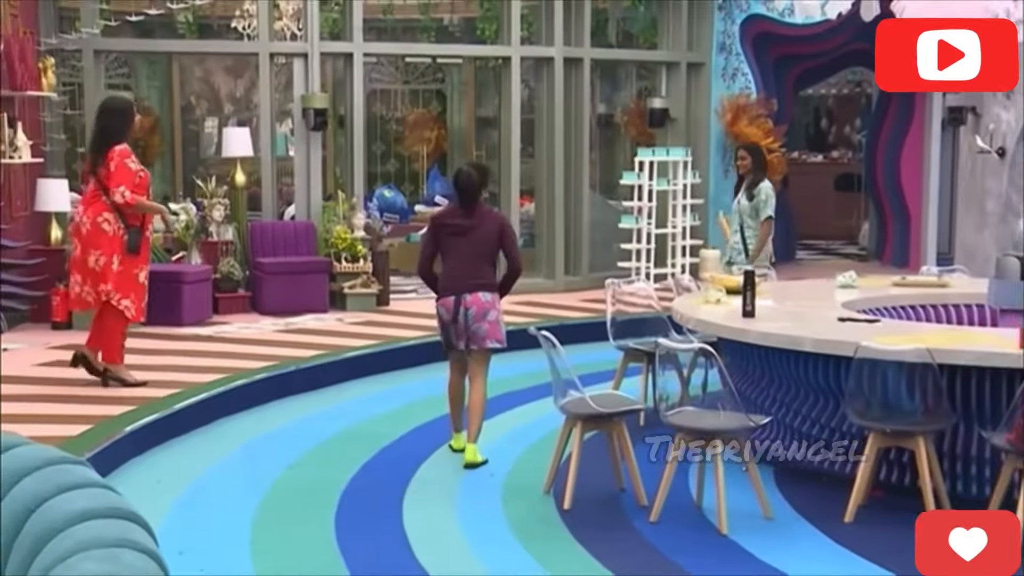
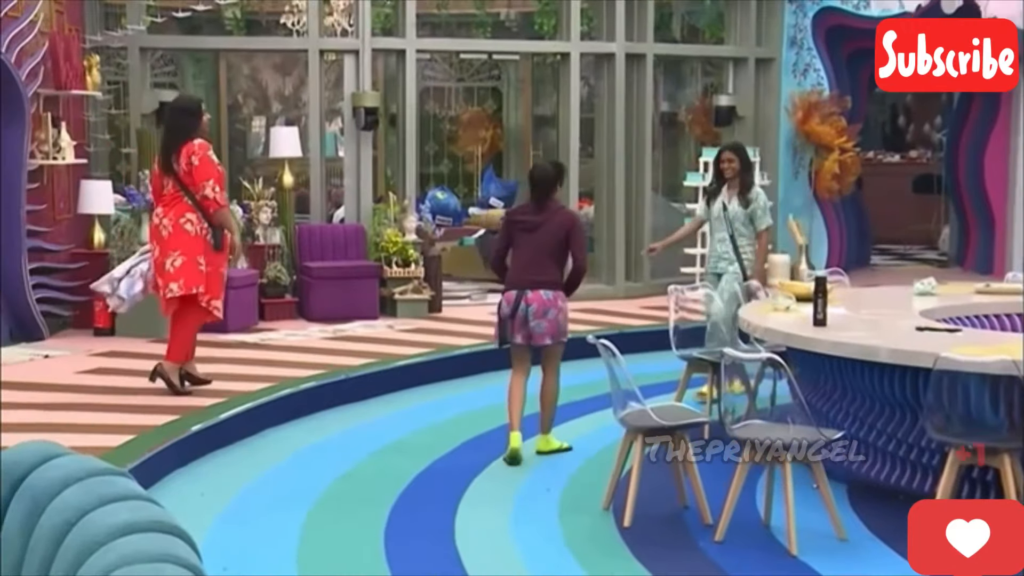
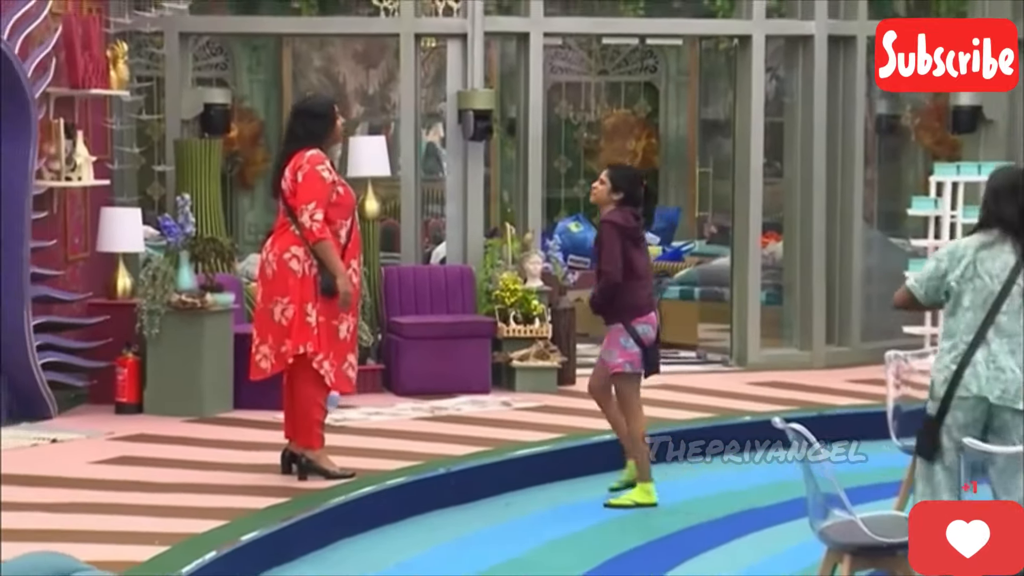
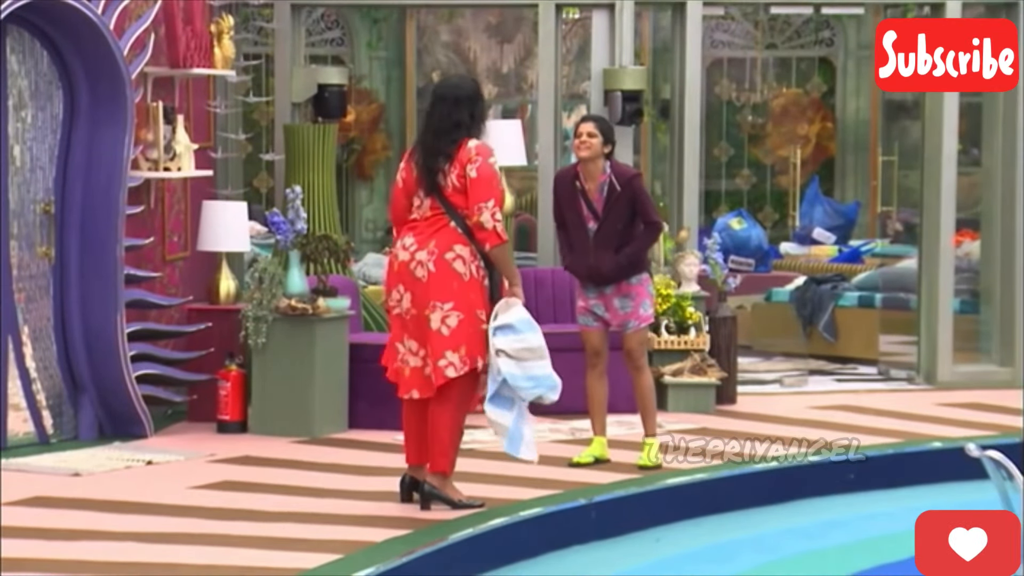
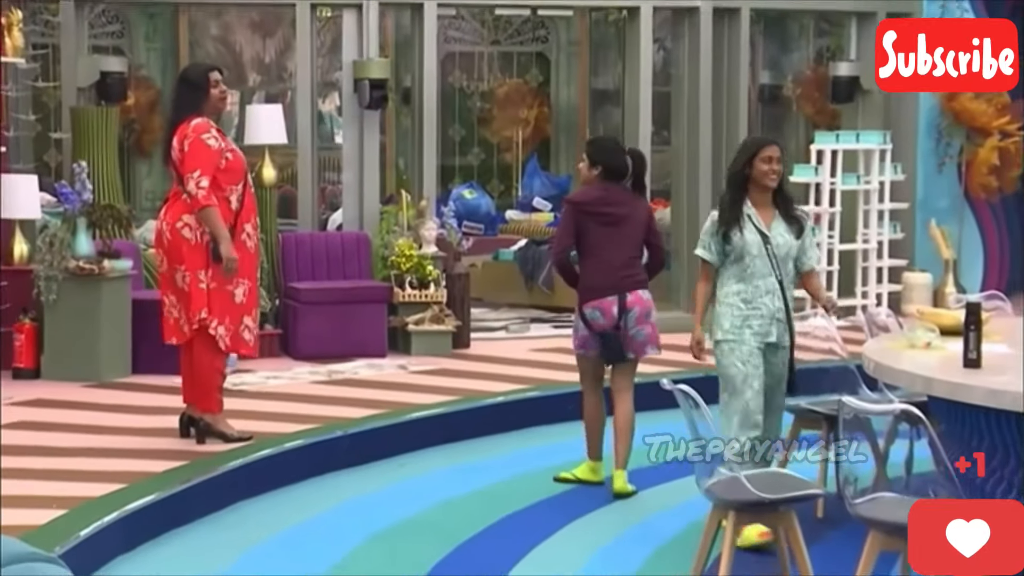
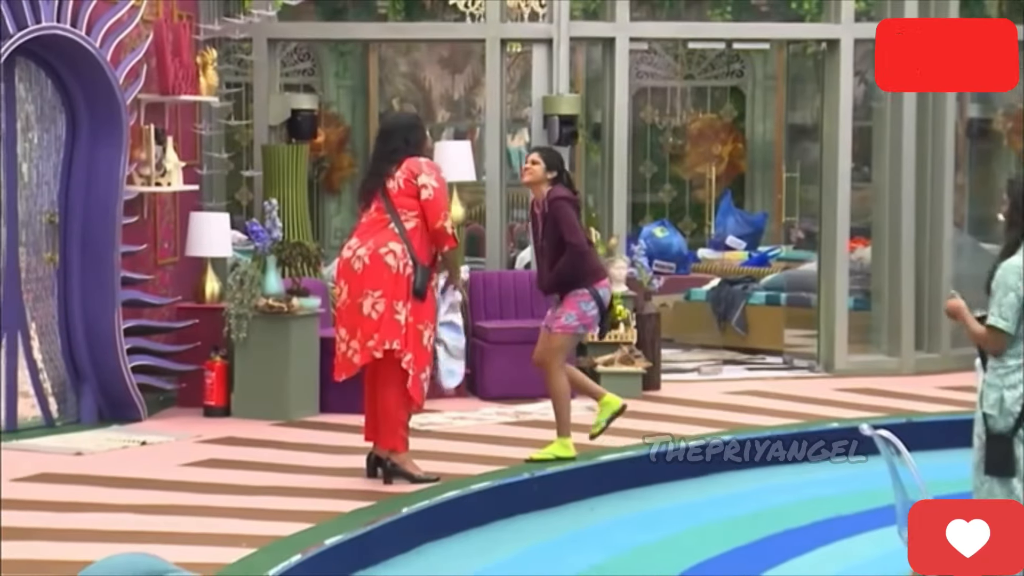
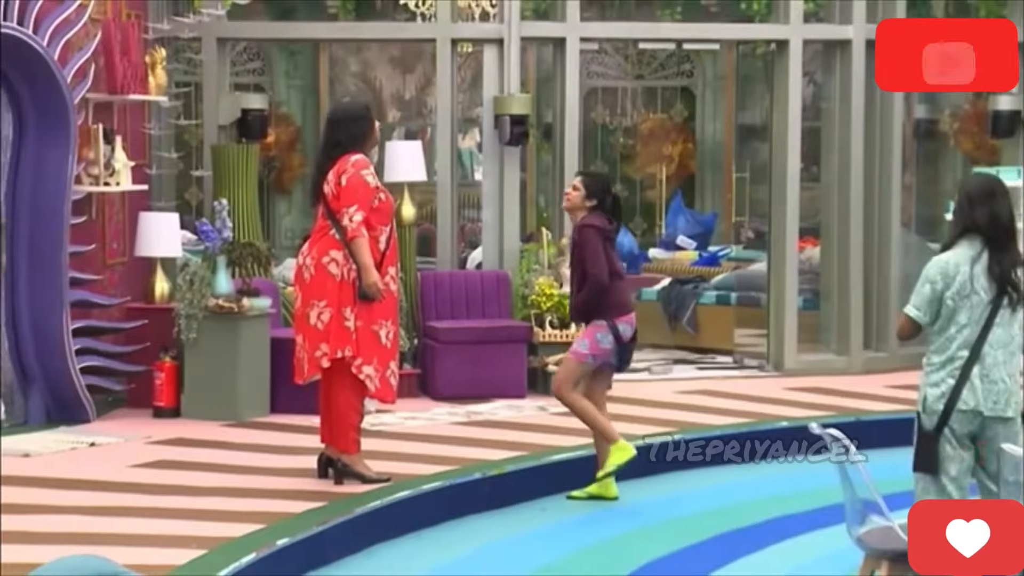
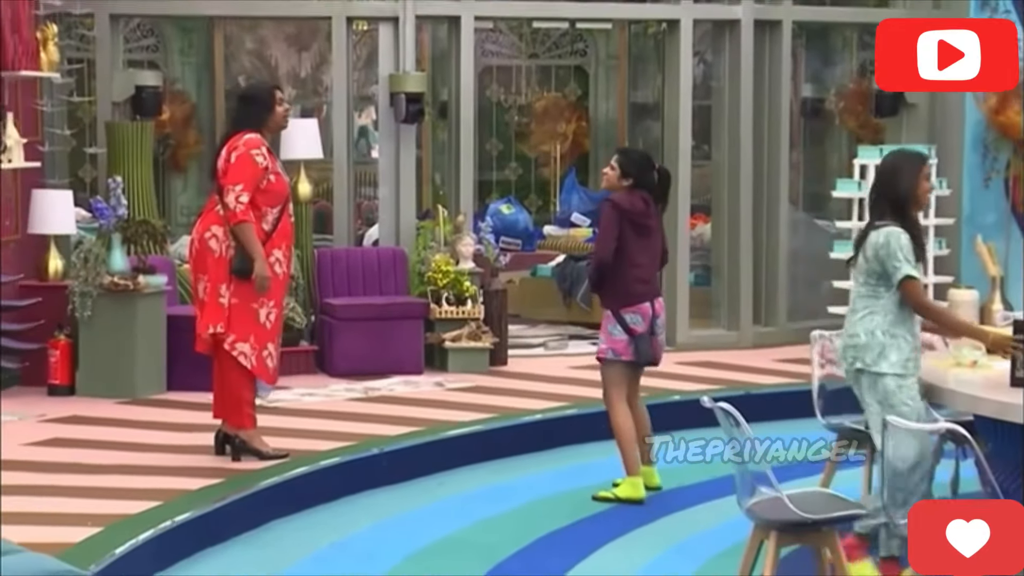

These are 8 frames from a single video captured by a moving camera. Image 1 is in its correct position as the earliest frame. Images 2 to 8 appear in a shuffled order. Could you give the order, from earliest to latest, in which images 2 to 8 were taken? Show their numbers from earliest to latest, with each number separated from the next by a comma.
2, 5, 8, 3, 7, 6, 4
